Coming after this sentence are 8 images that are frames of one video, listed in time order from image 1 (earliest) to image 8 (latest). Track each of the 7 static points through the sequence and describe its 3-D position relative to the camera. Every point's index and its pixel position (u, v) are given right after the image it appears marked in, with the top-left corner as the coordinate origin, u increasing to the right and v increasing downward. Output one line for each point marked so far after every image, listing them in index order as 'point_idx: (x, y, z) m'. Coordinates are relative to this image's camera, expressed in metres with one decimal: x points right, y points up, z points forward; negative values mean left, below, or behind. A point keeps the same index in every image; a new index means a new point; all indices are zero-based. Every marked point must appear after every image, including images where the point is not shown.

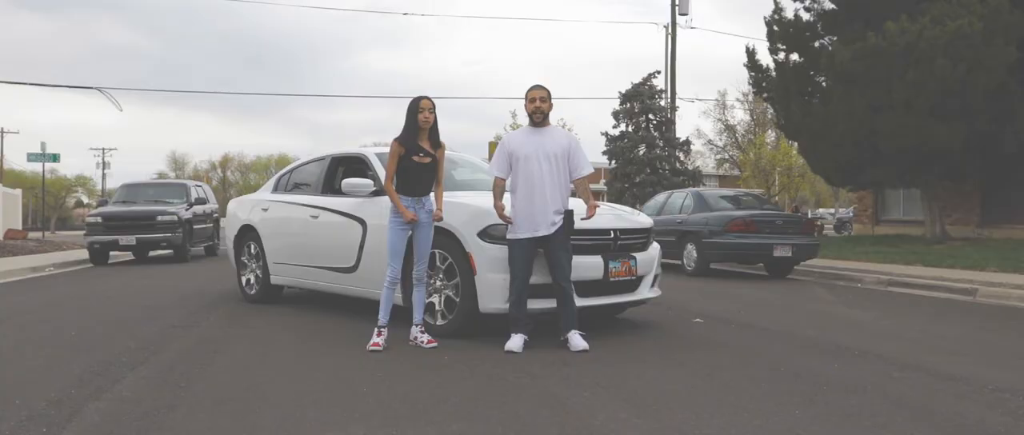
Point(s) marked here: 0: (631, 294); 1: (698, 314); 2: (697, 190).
0: (+0.9, -0.6, +6.2) m
1: (+1.8, -0.9, +7.7) m
2: (+3.2, +0.5, +13.5) m
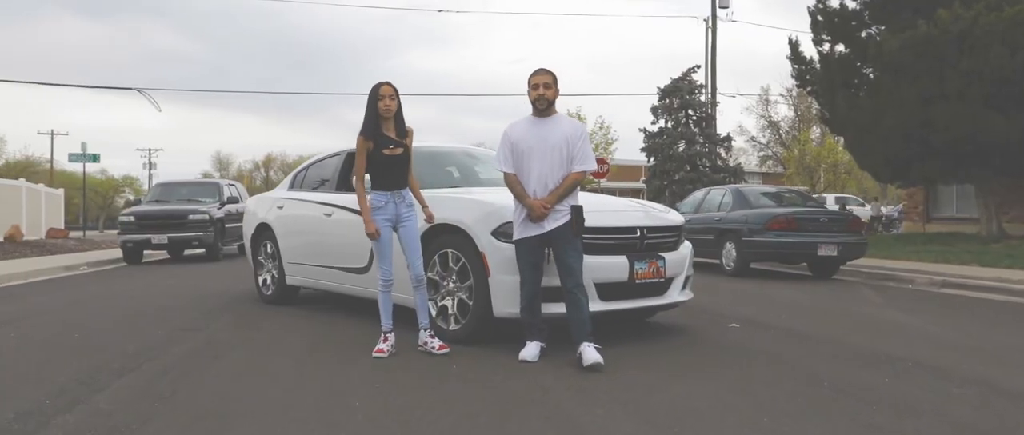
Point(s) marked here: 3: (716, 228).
0: (+1.1, -0.6, +5.7) m
1: (+2.0, -0.9, +7.2) m
2: (+3.7, +0.5, +12.9) m
3: (+3.3, -0.2, +12.8) m
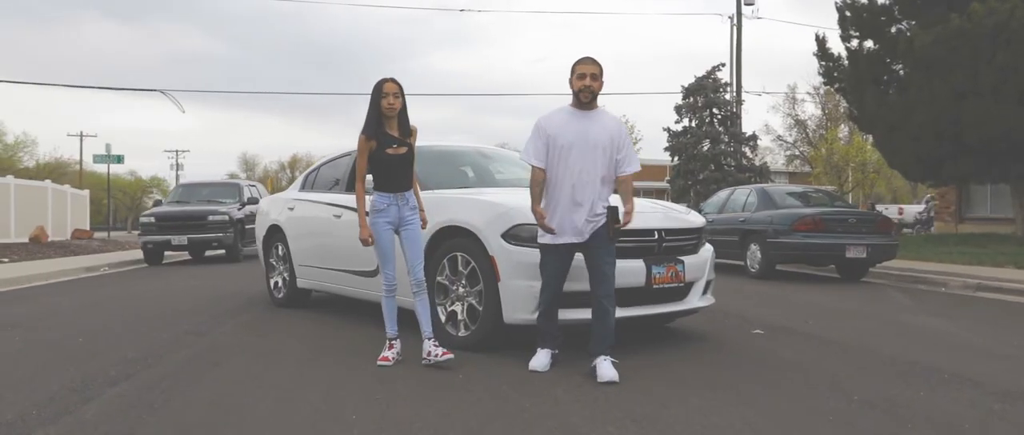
0: (+1.2, -0.6, +5.5) m
1: (+2.2, -0.9, +6.9) m
2: (+4.0, +0.5, +12.6) m
3: (+3.6, -0.2, +12.4) m
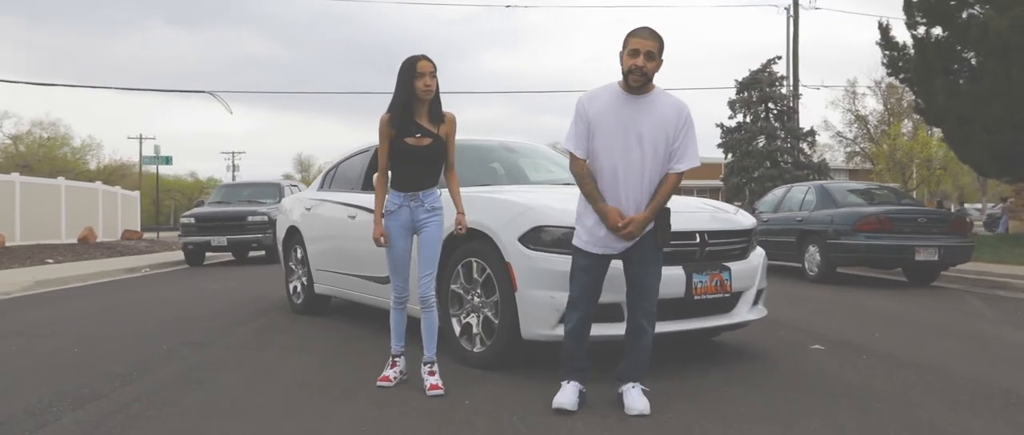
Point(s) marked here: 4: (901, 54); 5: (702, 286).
0: (+1.3, -0.6, +4.8) m
1: (+2.4, -0.9, +6.2) m
2: (+4.6, +0.5, +11.7) m
3: (+4.2, -0.2, +11.6) m
4: (+9.0, +3.8, +18.3) m
5: (+1.1, -0.4, +4.6) m
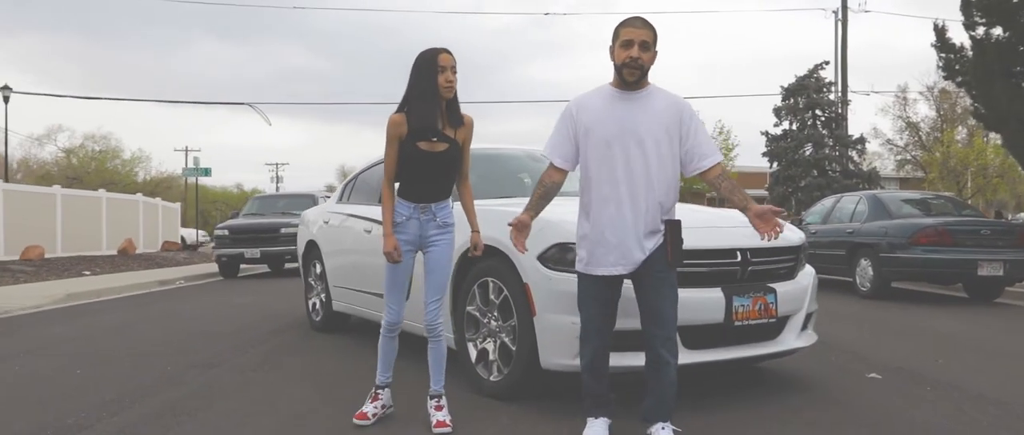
0: (+1.4, -0.7, +4.3) m
1: (+2.6, -1.0, +5.6) m
2: (+5.0, +0.3, +11.0) m
3: (+4.6, -0.3, +10.9) m
4: (+9.8, +3.6, +17.5) m
5: (+1.2, -0.5, +4.1) m
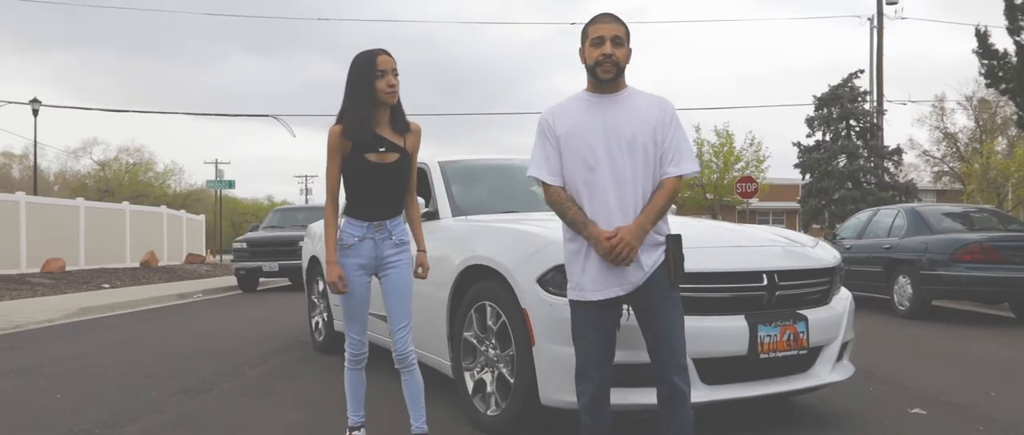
0: (+1.4, -0.8, +3.8) m
1: (+2.6, -1.1, +5.1) m
2: (+5.3, +0.1, +10.4) m
3: (+4.9, -0.5, +10.3) m
4: (+10.3, +3.3, +16.7) m
5: (+1.2, -0.6, +3.6) m
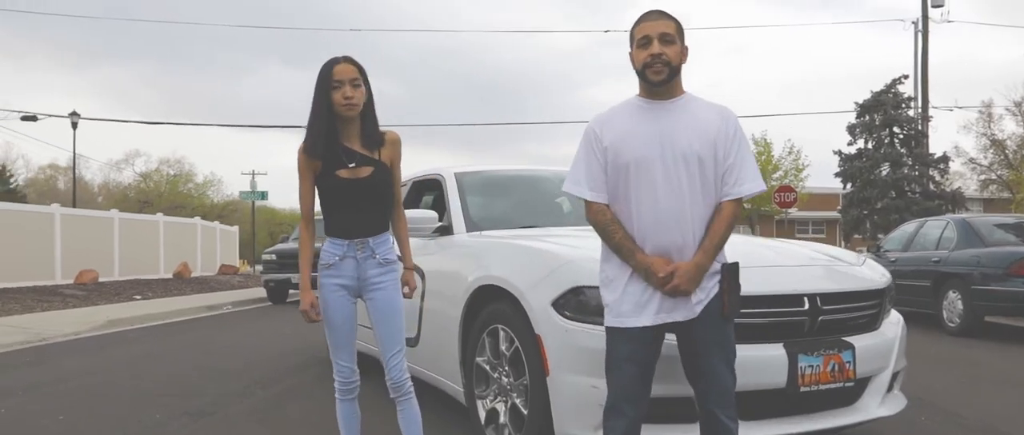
0: (+1.4, -0.8, +3.4) m
1: (+2.7, -1.2, +4.6) m
2: (+5.6, 0.0, +9.9) m
3: (+5.2, -0.7, +9.8) m
4: (+10.9, +3.1, +16.0) m
5: (+1.2, -0.6, +3.2) m
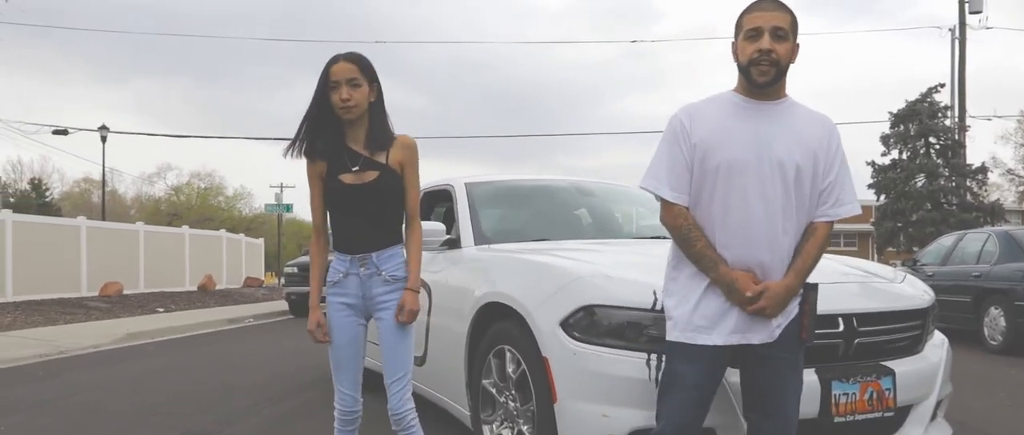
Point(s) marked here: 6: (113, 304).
0: (+1.5, -0.9, +3.1) m
1: (+2.8, -1.3, +4.3) m
2: (+5.9, -0.2, +9.4) m
3: (+5.5, -0.8, +9.3) m
4: (+11.4, +2.8, +15.4) m
5: (+1.2, -0.7, +2.9) m
6: (-8.4, -1.8, +16.7) m
